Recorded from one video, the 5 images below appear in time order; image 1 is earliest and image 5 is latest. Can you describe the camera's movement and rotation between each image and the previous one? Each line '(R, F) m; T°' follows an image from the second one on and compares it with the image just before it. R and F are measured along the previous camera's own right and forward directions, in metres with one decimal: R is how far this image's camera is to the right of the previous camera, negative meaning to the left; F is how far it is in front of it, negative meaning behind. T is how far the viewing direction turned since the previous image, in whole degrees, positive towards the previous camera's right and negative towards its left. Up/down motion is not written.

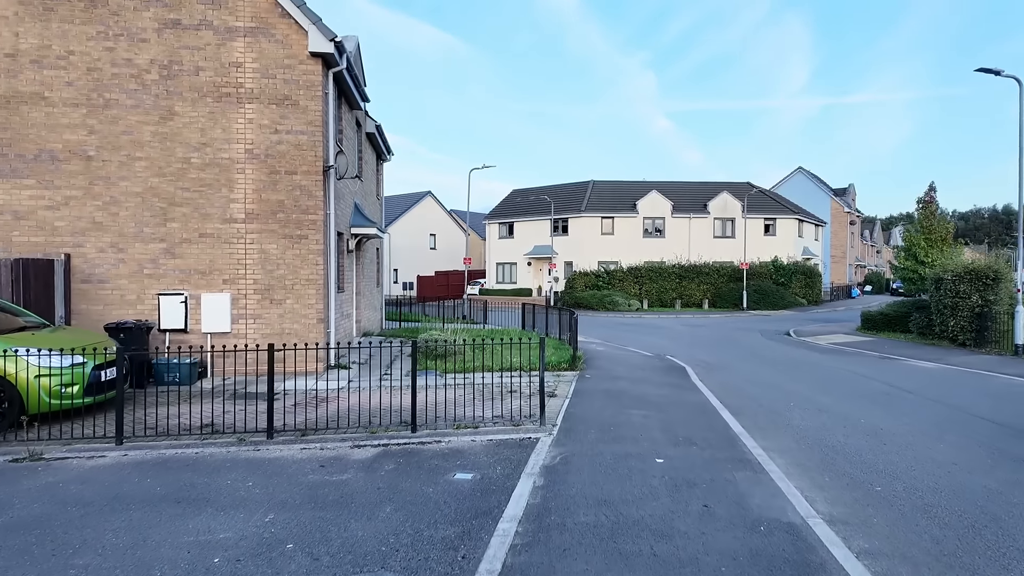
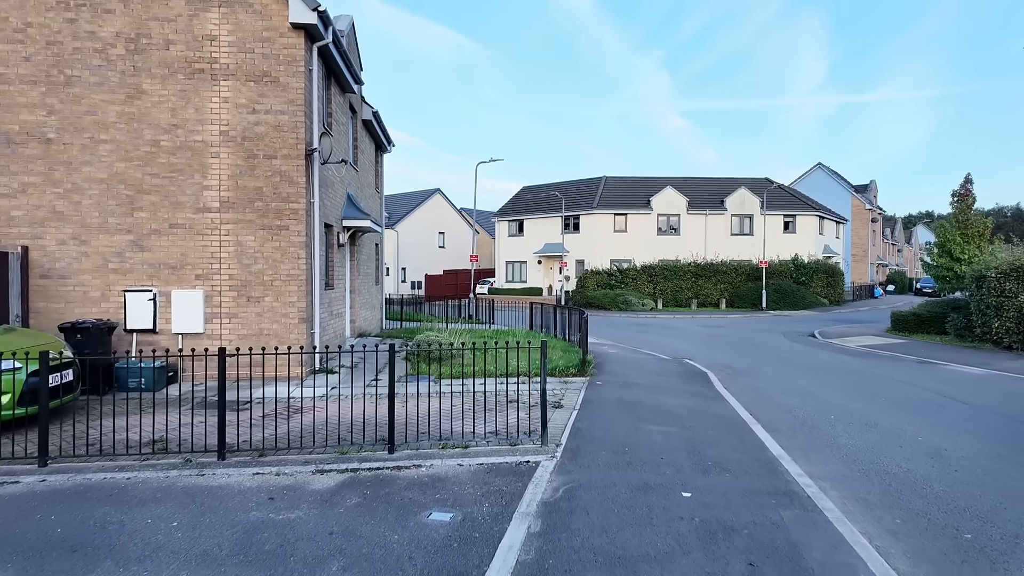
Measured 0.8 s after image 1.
(+0.2, +1.1) m; -1°
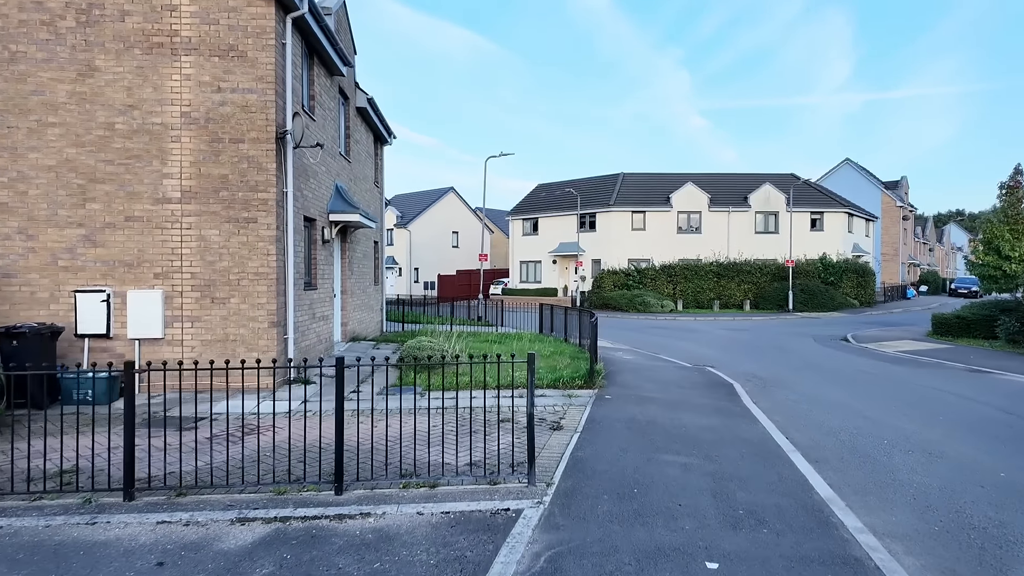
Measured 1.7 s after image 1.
(+0.3, +1.2) m; -2°
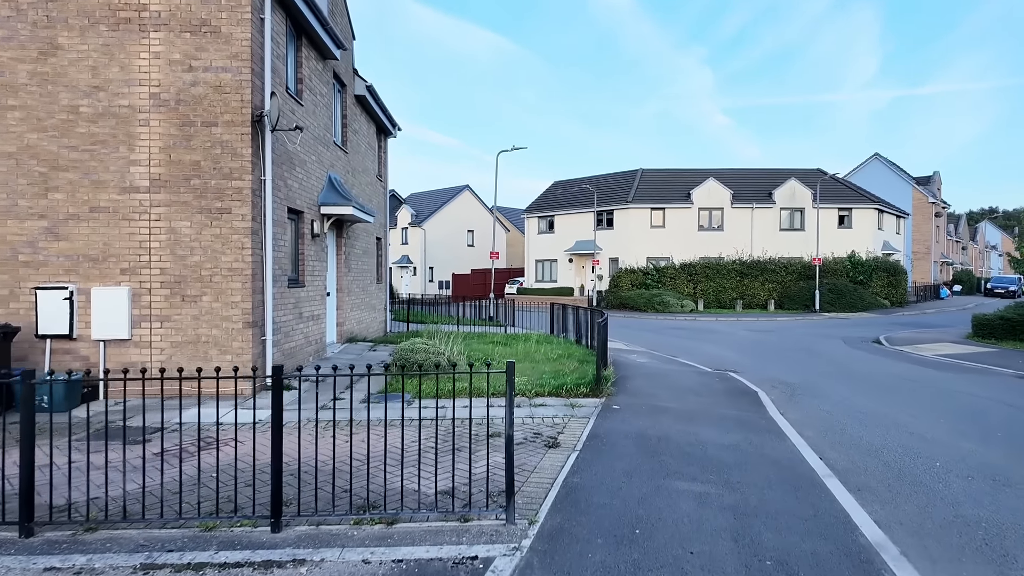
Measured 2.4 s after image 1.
(+0.3, +0.9) m; -2°
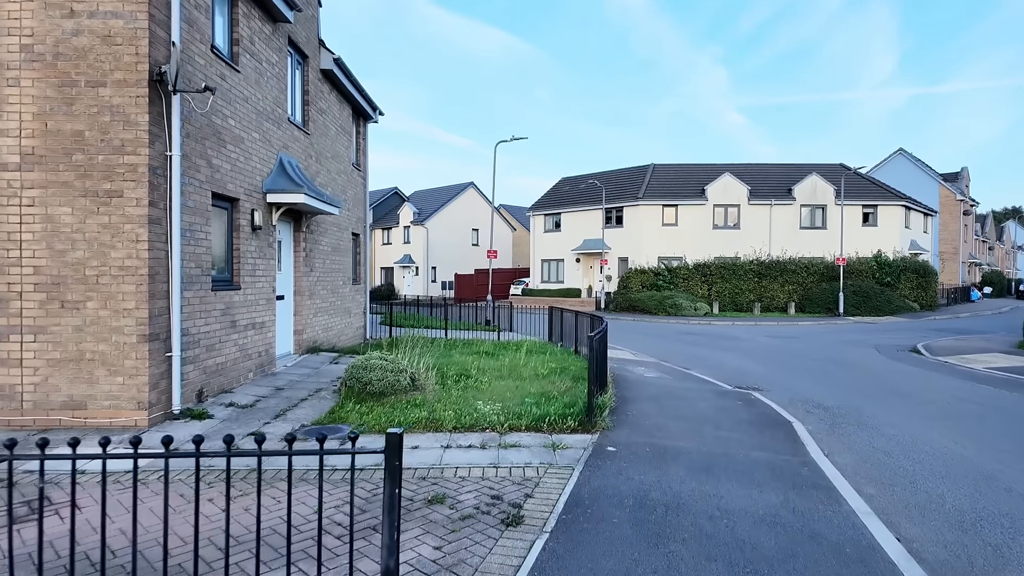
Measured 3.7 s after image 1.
(+0.5, +1.8) m; -1°
